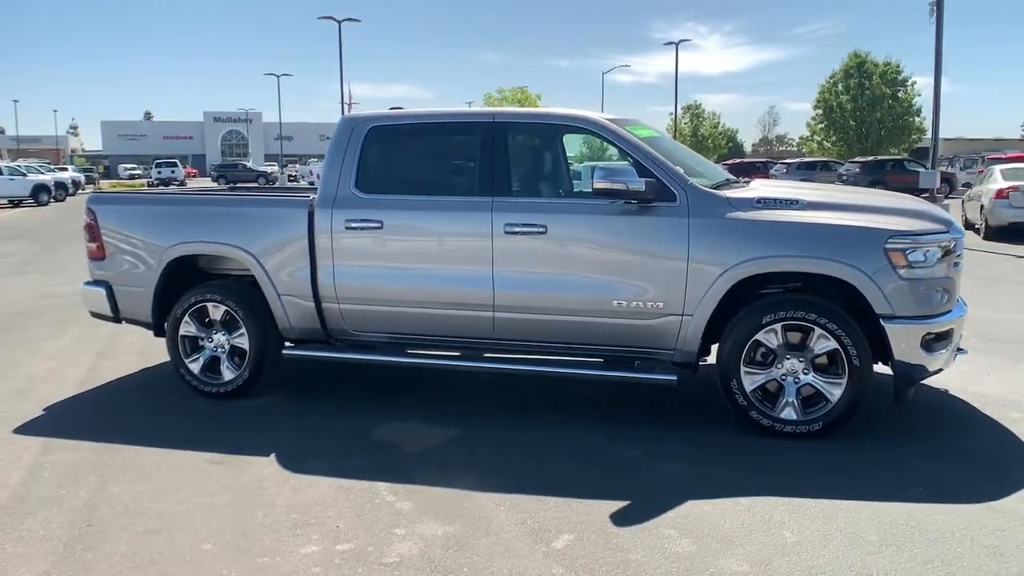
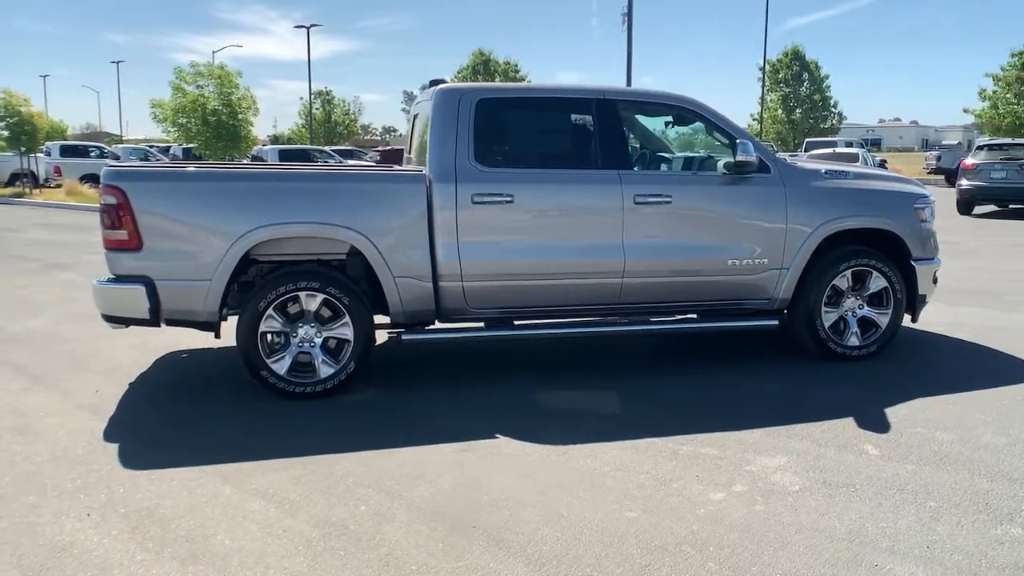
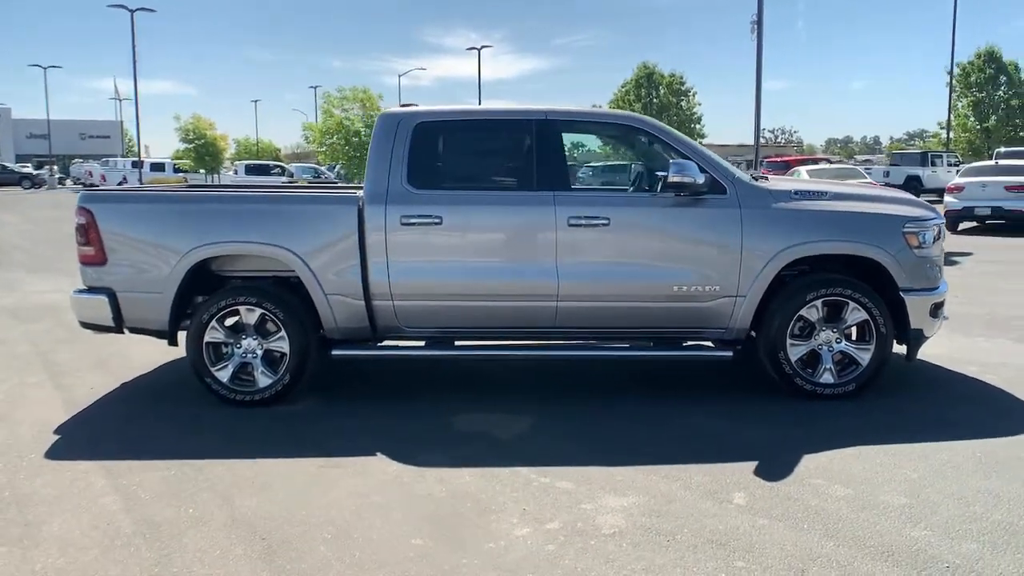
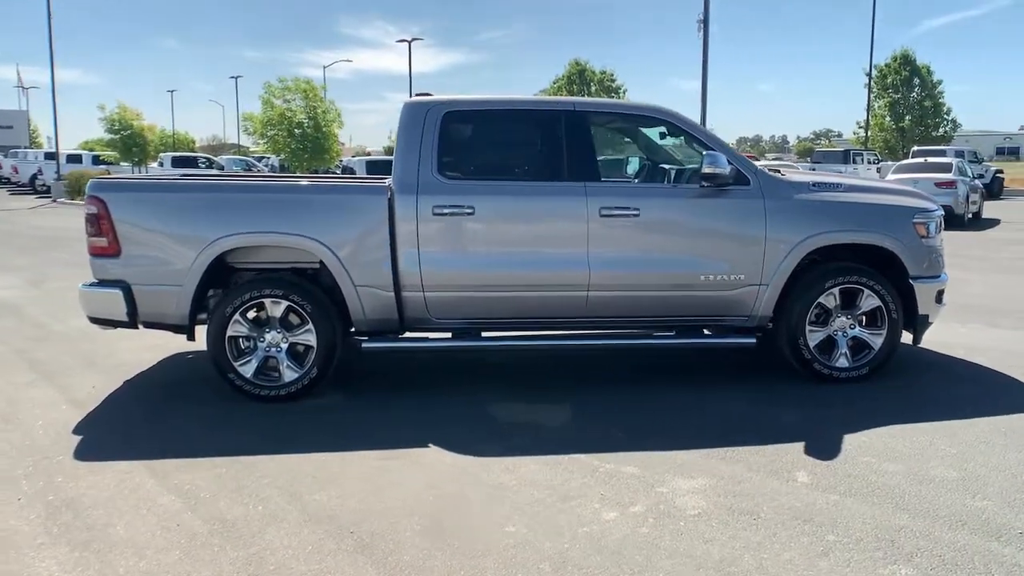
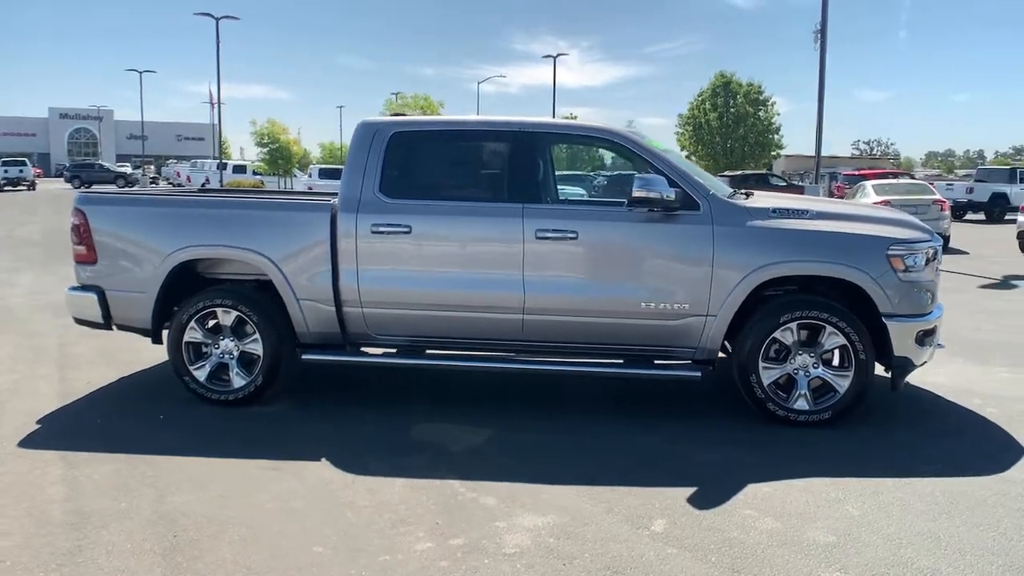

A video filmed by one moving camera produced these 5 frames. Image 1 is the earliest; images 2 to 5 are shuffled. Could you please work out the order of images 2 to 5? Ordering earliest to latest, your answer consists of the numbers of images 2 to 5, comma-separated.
5, 3, 4, 2
